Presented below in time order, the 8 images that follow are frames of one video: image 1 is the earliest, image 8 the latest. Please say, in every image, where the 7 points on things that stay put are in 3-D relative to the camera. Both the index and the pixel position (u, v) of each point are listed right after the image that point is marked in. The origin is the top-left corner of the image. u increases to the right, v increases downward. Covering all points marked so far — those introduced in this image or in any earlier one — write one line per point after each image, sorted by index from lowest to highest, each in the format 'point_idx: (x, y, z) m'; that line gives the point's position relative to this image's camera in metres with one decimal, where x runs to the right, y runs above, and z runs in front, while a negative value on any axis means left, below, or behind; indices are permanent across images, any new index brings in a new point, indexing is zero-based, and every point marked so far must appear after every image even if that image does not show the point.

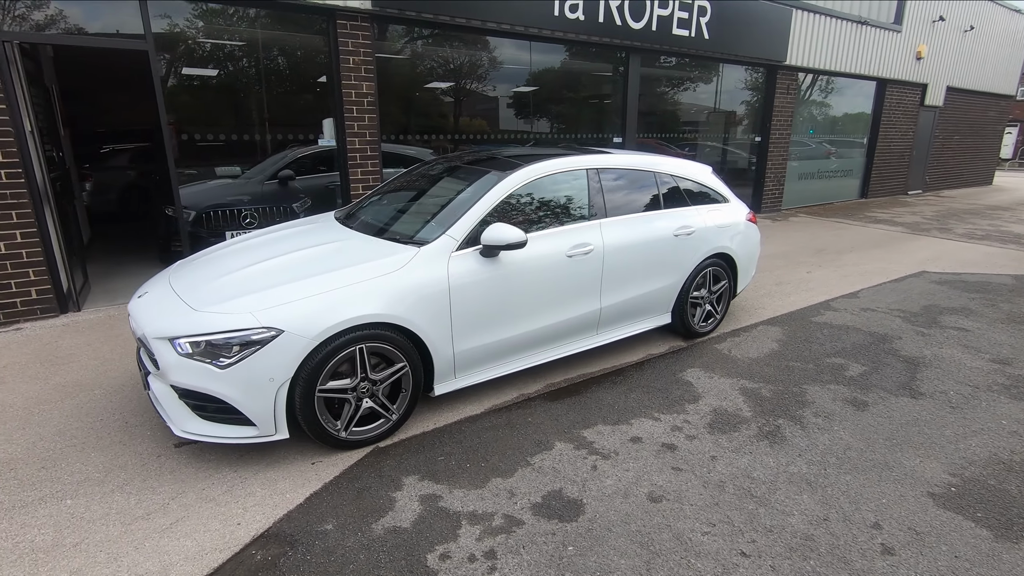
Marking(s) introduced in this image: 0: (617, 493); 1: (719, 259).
0: (+0.5, -1.0, +2.8) m
1: (+1.8, +0.3, +4.8) m
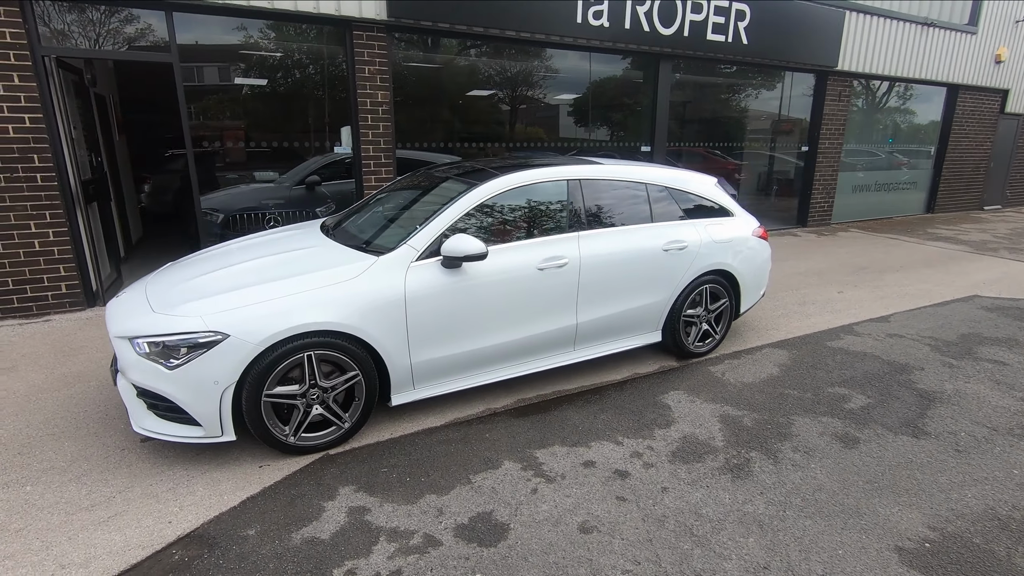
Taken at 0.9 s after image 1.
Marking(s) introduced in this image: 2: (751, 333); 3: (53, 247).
0: (+0.2, -1.1, +2.6) m
1: (+1.7, +0.1, +4.5) m
2: (+2.3, -0.4, +5.2) m
3: (-4.6, +0.4, +5.4) m
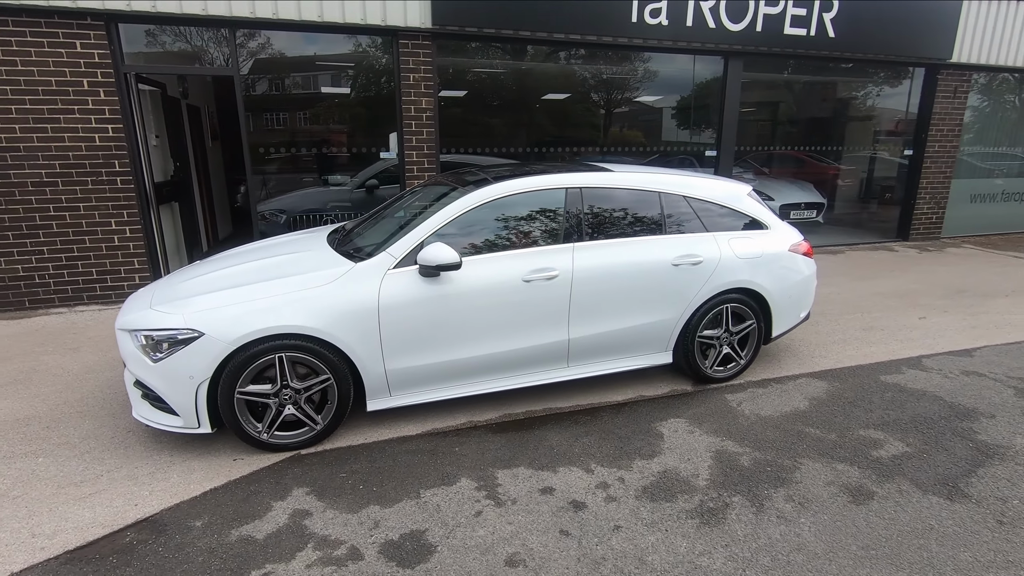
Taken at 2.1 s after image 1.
0: (-0.2, -1.2, +2.5) m
1: (+1.7, -0.1, +4.1) m
2: (+2.4, -0.6, +4.6) m
3: (-4.3, +0.5, +6.1) m
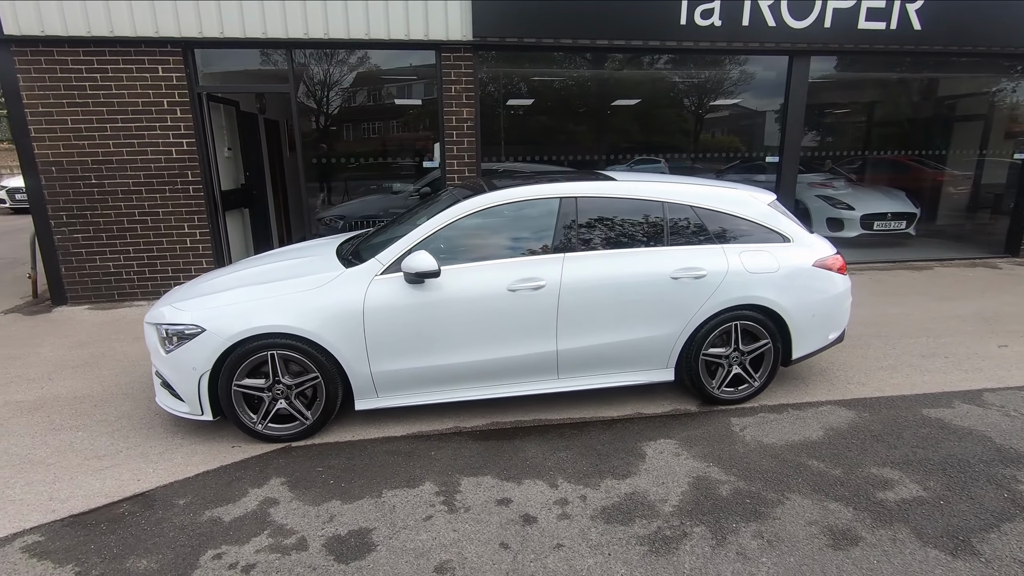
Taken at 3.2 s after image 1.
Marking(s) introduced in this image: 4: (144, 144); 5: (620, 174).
0: (-0.5, -1.2, +2.6) m
1: (+1.7, -0.2, +3.8) m
2: (+2.4, -0.8, +4.2) m
3: (-3.9, +0.5, +6.7) m
4: (-4.4, +1.7, +6.4) m
5: (+0.8, +0.9, +4.2) m
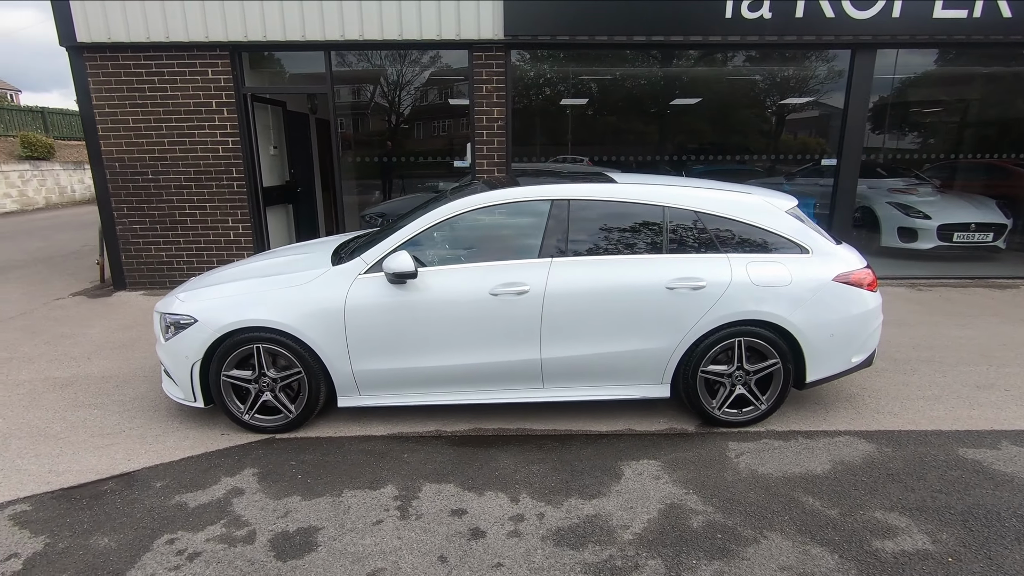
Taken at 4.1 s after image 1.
0: (-0.7, -1.2, +2.5) m
1: (+1.6, -0.3, +3.5) m
2: (+2.3, -0.9, +3.8) m
3: (-3.5, +0.7, +7.1) m
4: (-4.0, +1.8, +6.8) m
5: (+0.8, +0.8, +4.0) m
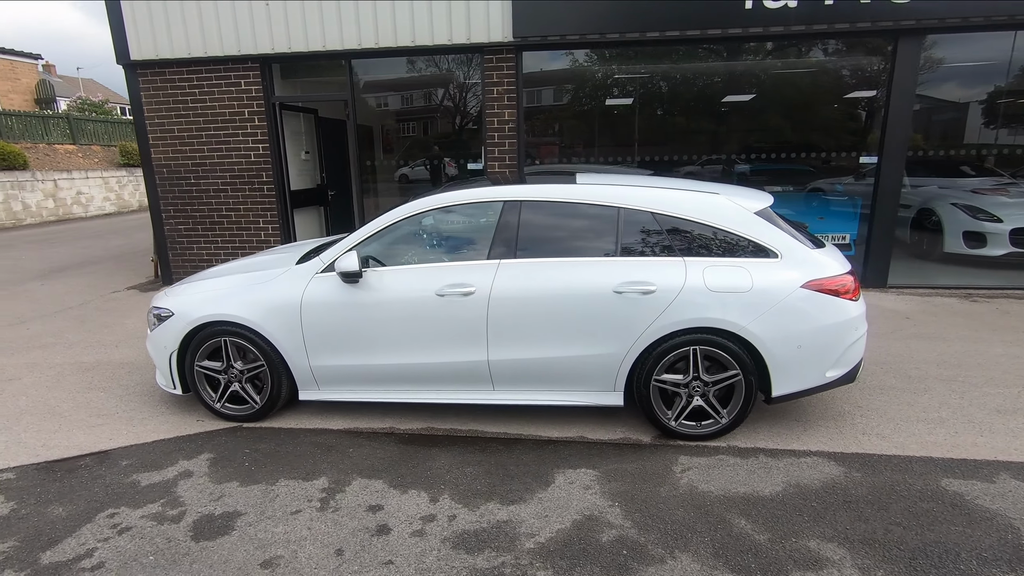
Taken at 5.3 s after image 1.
0: (-1.2, -1.2, +2.6) m
1: (+1.3, -0.3, +3.3) m
2: (+2.0, -0.9, +3.5) m
3: (-3.3, +0.7, +7.5) m
4: (-3.8, +1.9, +7.4) m
5: (+0.5, +0.8, +3.9) m
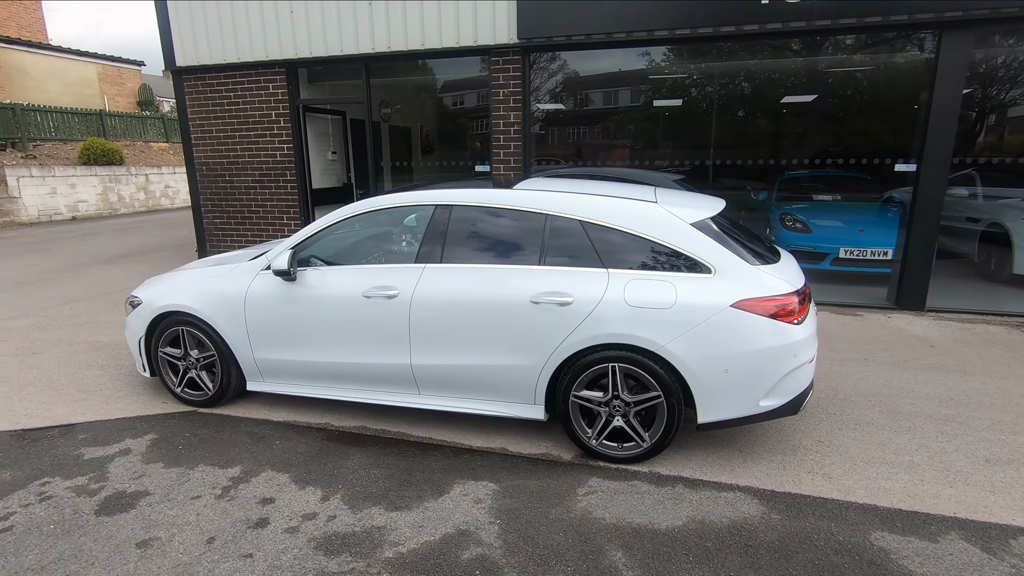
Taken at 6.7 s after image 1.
0: (-1.9, -1.2, +2.8) m
1: (+0.7, -0.4, +3.1) m
2: (+1.5, -1.1, +3.2) m
3: (-3.2, +0.8, +7.9) m
4: (-3.6, +2.0, +7.8) m
5: (+0.1, +0.7, +3.8) m
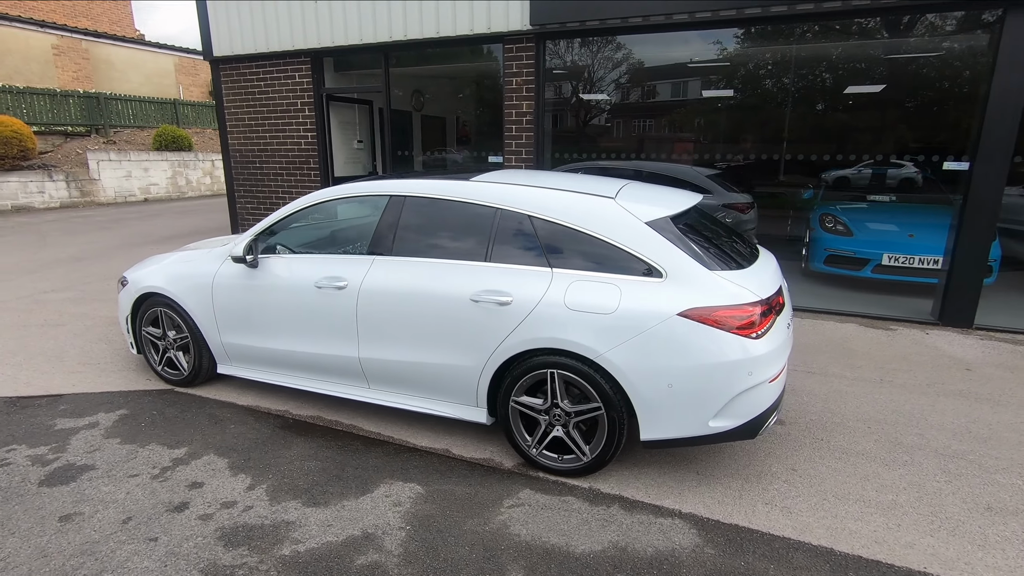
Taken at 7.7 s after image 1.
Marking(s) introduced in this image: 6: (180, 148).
0: (-2.3, -1.1, +2.9) m
1: (+0.4, -0.4, +2.9) m
2: (+1.1, -1.1, +2.9) m
3: (-2.9, +1.0, +8.1) m
4: (-3.3, +2.2, +8.0) m
5: (-0.1, +0.8, +3.6) m
6: (-10.6, +4.5, +17.5) m
